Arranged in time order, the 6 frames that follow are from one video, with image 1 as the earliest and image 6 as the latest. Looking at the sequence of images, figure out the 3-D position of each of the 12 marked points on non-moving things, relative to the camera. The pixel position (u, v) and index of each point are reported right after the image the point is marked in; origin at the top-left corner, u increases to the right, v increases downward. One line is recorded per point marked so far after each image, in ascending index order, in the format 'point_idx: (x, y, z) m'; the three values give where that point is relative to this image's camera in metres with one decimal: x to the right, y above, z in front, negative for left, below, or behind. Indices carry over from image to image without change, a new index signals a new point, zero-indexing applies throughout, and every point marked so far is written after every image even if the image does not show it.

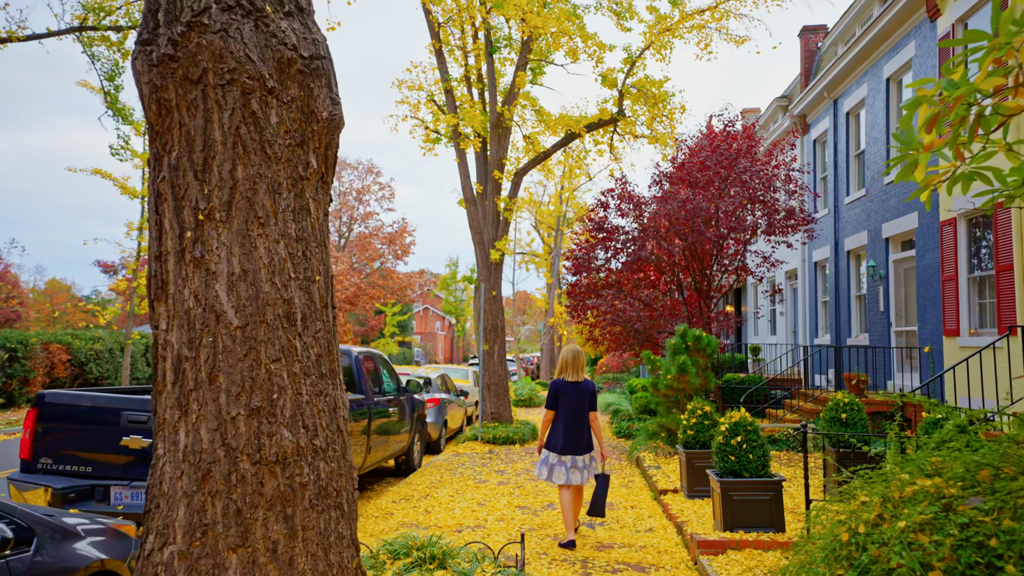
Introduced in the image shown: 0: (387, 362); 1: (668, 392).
0: (-1.8, -1.0, +9.1) m
1: (+2.3, -1.5, +9.7) m
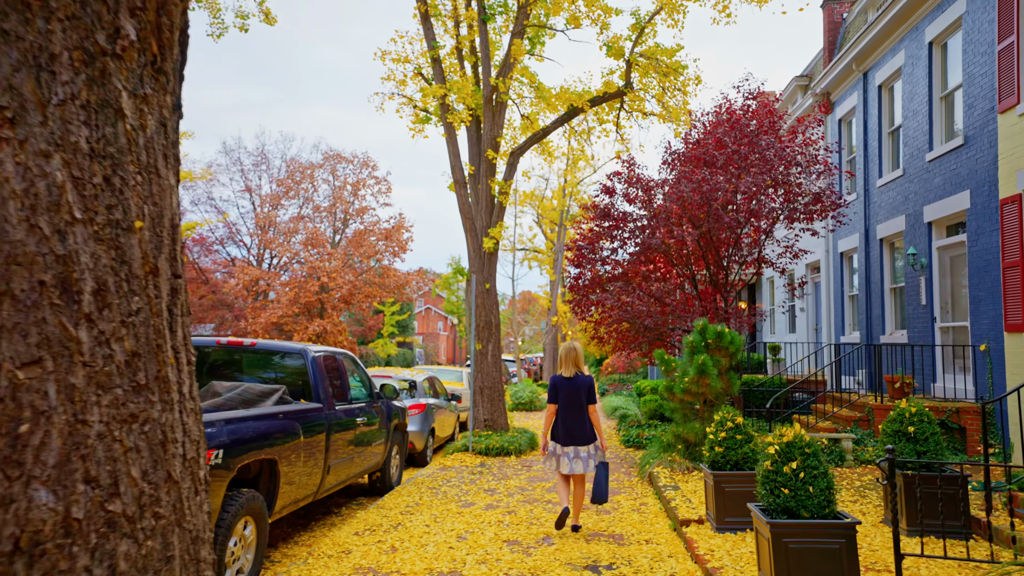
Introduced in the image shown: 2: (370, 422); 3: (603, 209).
0: (-1.9, -0.9, +7.9) m
1: (+2.2, -1.4, +8.4) m
2: (-1.7, -1.6, +7.7) m
3: (+1.8, +1.6, +13.6) m
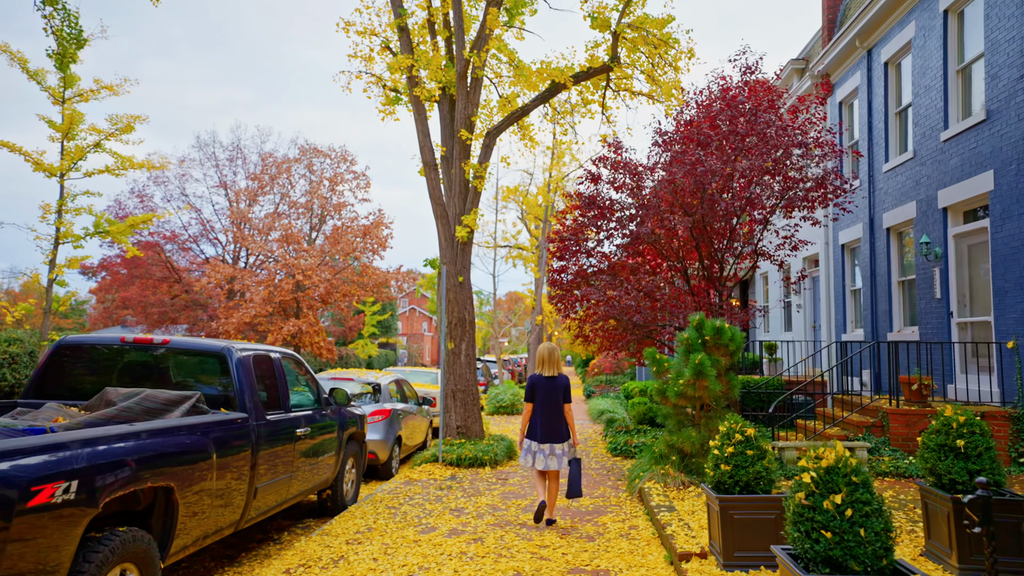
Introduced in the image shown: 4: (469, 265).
0: (-2.2, -0.8, +6.8) m
1: (+1.9, -1.3, +7.4) m
2: (-2.0, -1.5, +6.6) m
3: (+1.4, +1.7, +12.6) m
4: (-0.7, +0.4, +10.9) m
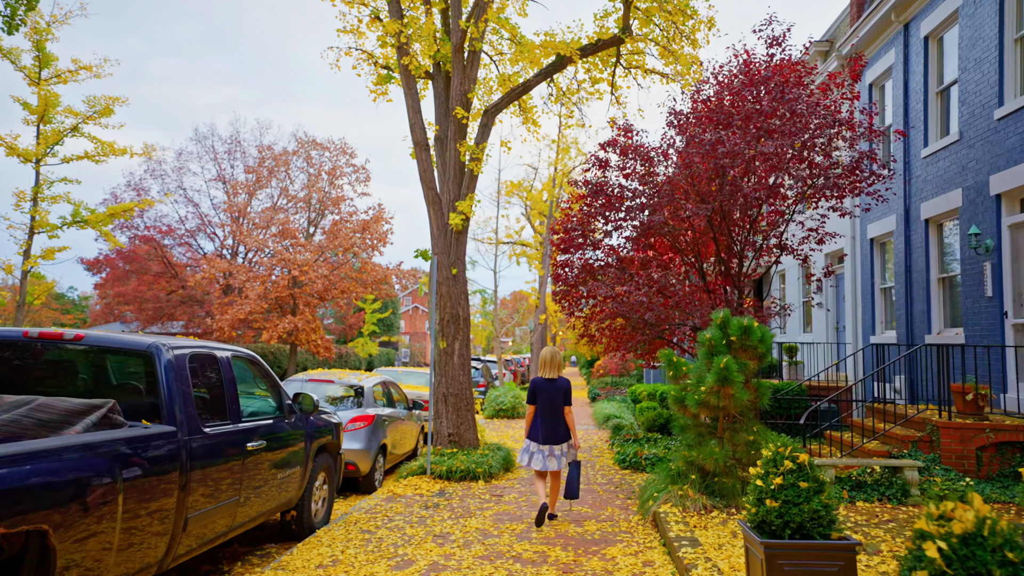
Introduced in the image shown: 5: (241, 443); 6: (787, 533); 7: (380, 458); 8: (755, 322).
0: (-2.2, -0.7, +5.9) m
1: (+1.8, -1.2, +6.4) m
2: (-2.0, -1.3, +5.7) m
3: (+1.4, +1.8, +11.6) m
4: (-0.7, +0.5, +9.9) m
5: (-2.1, -1.2, +5.1) m
6: (+1.5, -1.3, +3.5) m
7: (-1.7, -2.2, +8.7) m
8: (+2.4, -0.3, +6.7) m
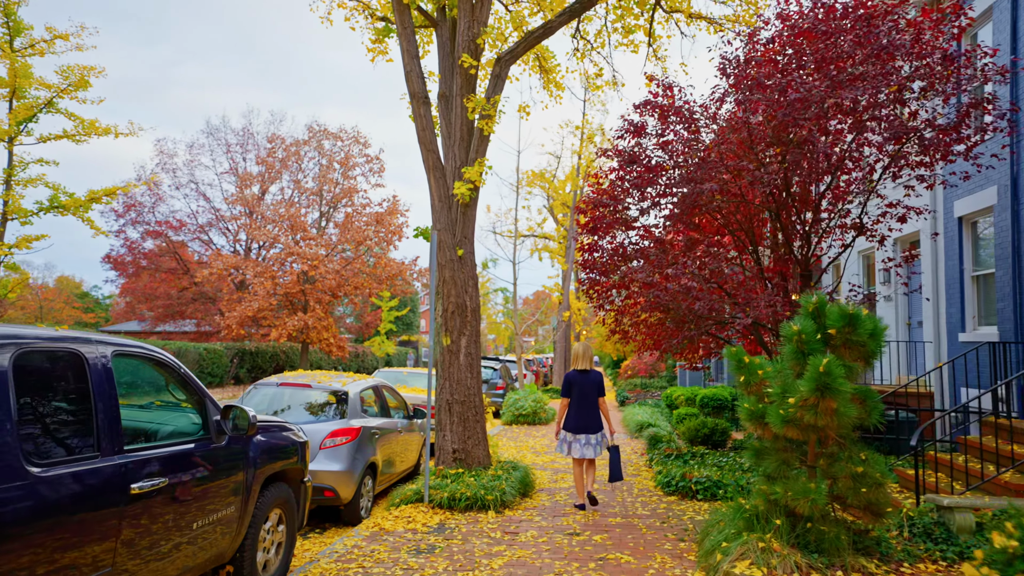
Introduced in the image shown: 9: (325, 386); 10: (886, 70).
0: (-2.1, -0.5, +4.2) m
1: (+1.9, -1.0, +4.6) m
2: (-1.9, -1.2, +4.0) m
3: (+1.7, +2.0, +9.8) m
4: (-0.5, +0.7, +8.2) m
5: (-2.0, -1.0, +3.4) m
6: (+1.5, -1.1, +1.8) m
7: (-1.5, -2.1, +7.0) m
8: (+2.6, -0.2, +4.9) m
9: (-2.1, -1.1, +7.3) m
10: (+4.3, +2.5, +7.7) m
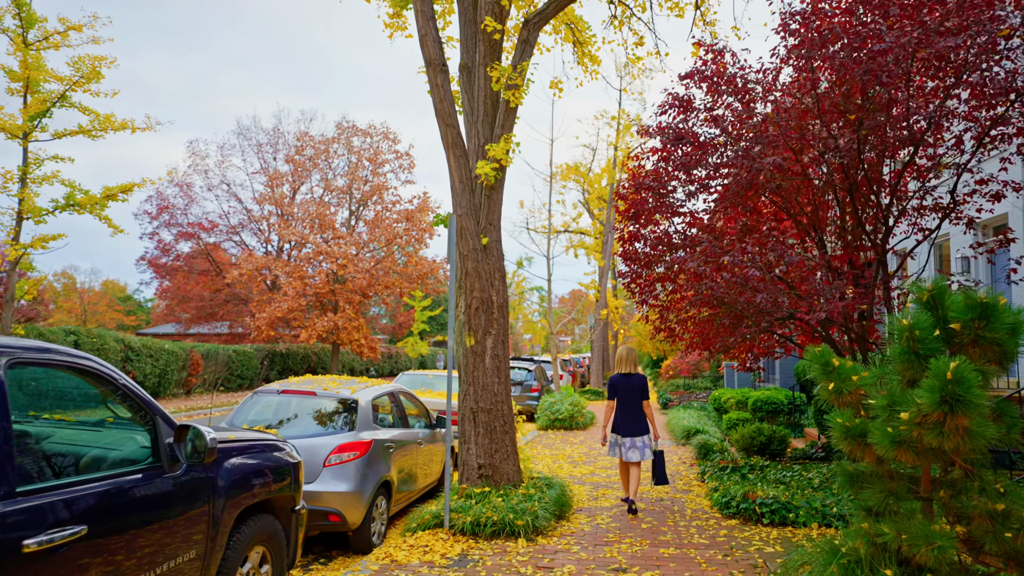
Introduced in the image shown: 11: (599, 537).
0: (-2.0, -0.4, +3.4) m
1: (+2.1, -0.9, +3.6) m
2: (-1.8, -1.1, +3.2) m
3: (+2.1, +2.1, +8.7) m
4: (-0.1, +0.7, +7.3) m
5: (-1.9, -0.9, +2.6) m
6: (+1.5, -1.0, +0.8) m
7: (-1.2, -2.0, +6.2) m
8: (+2.7, -0.1, +3.8) m
9: (-1.7, -1.0, +6.5) m
10: (+4.6, +2.6, +6.6) m
11: (+0.8, -2.3, +6.1) m
